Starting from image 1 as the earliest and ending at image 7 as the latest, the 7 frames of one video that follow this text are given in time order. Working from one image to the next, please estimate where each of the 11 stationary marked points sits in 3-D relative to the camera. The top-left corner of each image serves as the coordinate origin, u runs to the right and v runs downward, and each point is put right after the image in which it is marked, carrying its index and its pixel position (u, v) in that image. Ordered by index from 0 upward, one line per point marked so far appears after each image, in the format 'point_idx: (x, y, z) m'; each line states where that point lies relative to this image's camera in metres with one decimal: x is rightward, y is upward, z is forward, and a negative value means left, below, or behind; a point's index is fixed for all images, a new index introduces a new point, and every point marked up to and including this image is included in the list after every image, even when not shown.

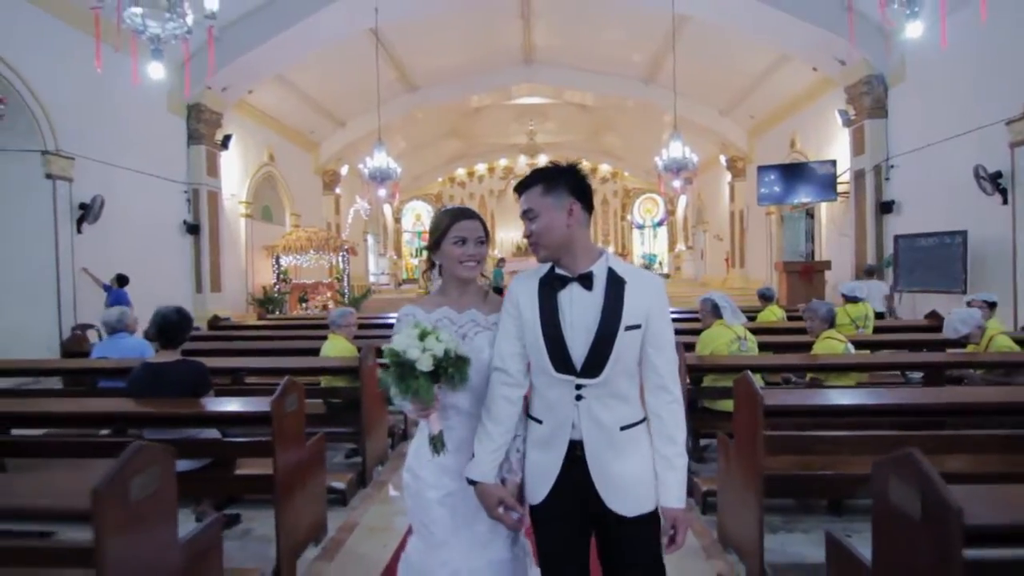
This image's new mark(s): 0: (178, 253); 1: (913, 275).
0: (-5.7, +0.6, +9.6) m
1: (+5.8, +0.2, +8.2) m
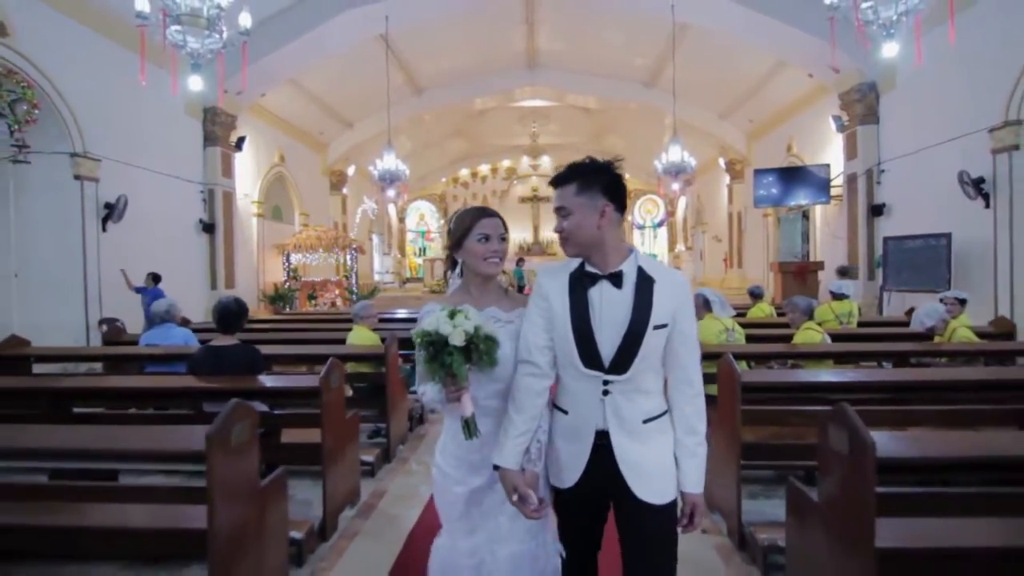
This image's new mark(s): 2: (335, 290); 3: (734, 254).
0: (-5.6, +0.7, +9.9) m
1: (+5.9, +0.2, +8.5) m
2: (-4.0, -0.1, +12.7) m
3: (+6.1, +0.9, +15.4) m
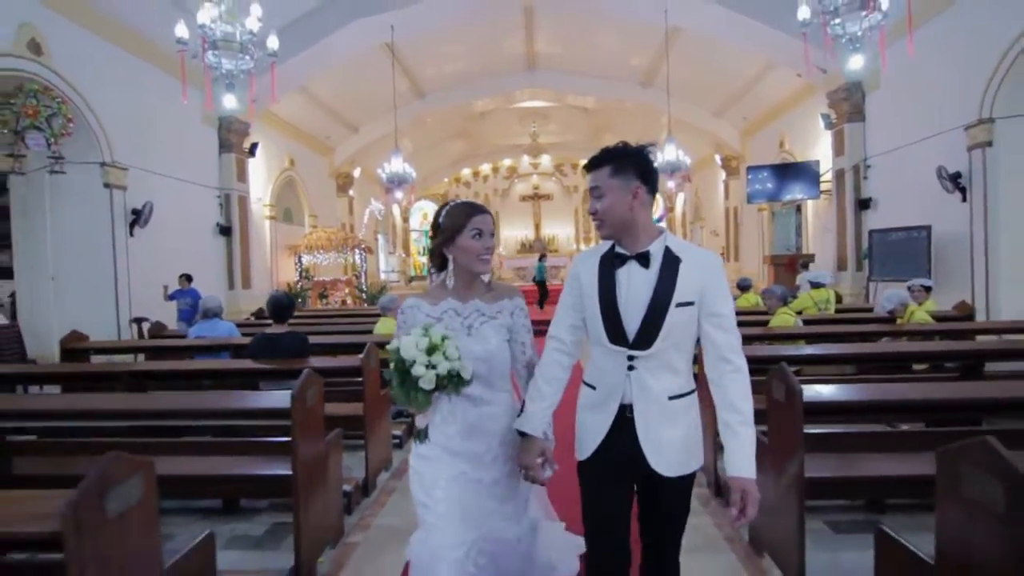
0: (-5.5, +0.7, +10.4) m
1: (+6.0, +0.3, +9.0) m
2: (-3.9, 0.0, +13.2) m
3: (+6.2, +1.1, +15.9) m
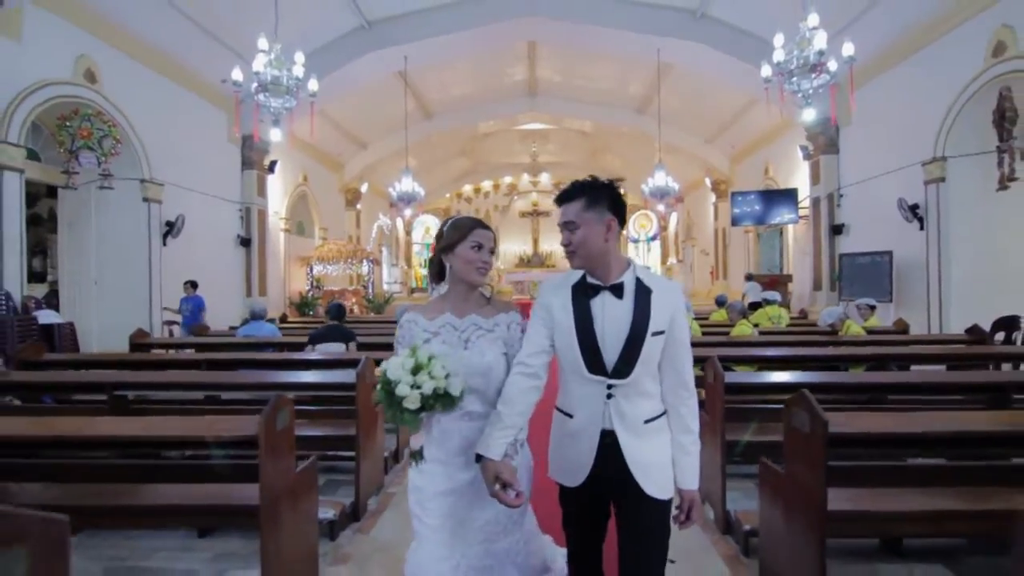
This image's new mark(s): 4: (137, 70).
0: (-5.5, +0.5, +11.2) m
1: (+6.0, 0.0, +9.8) m
2: (-4.0, -0.3, +13.9) m
3: (+6.2, +0.6, +16.7) m
4: (-5.8, +3.3, +8.6) m
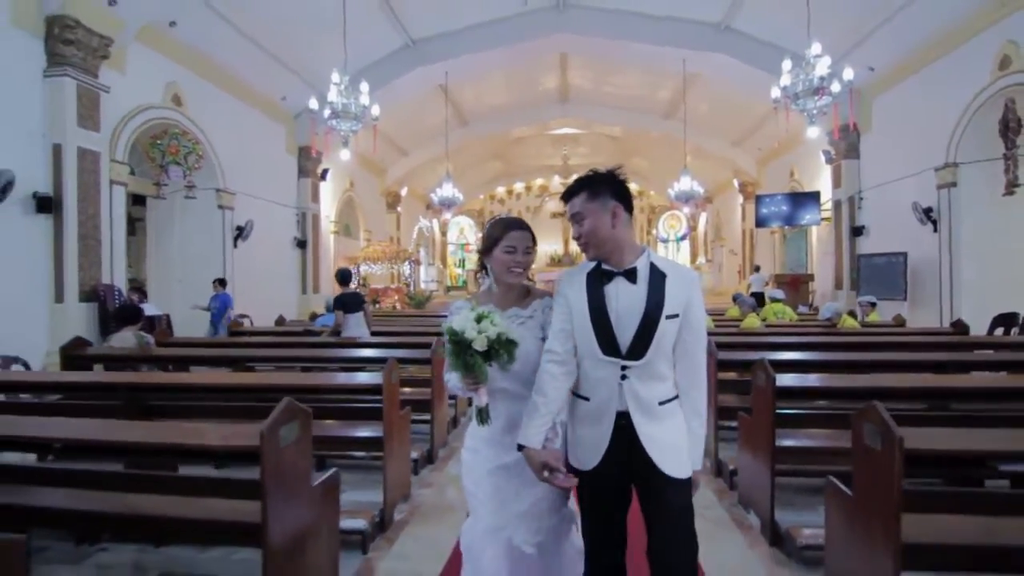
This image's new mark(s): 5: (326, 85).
0: (-4.8, +0.6, +12.3) m
1: (+6.6, 0.0, +10.3) m
2: (-3.1, -0.2, +15.0) m
3: (+7.2, +0.7, +17.2) m
4: (-5.2, +3.4, +9.7) m
5: (-4.0, +4.4, +12.1) m
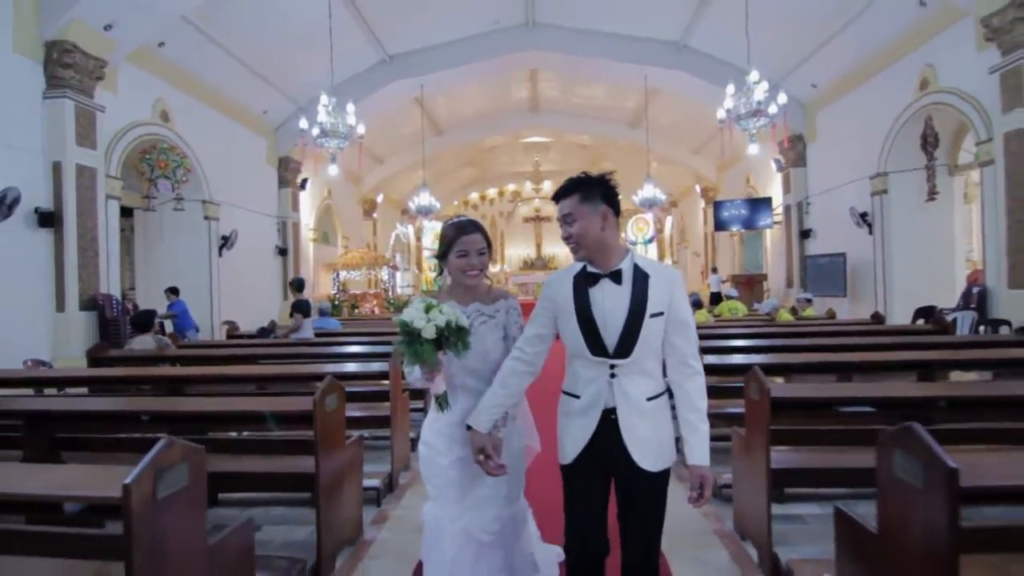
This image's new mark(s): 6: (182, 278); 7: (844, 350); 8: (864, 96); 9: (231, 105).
0: (-5.4, +0.4, +12.7) m
1: (+6.1, +0.1, +11.3) m
2: (-3.8, -0.4, +15.4) m
3: (+6.3, +0.7, +18.2) m
4: (-5.7, +3.2, +10.1) m
5: (-4.6, +4.2, +12.5) m
6: (-5.9, +0.2, +10.2) m
7: (+2.9, -0.5, +4.9) m
8: (+6.3, +3.4, +10.0) m
9: (-5.5, +3.6, +11.0) m
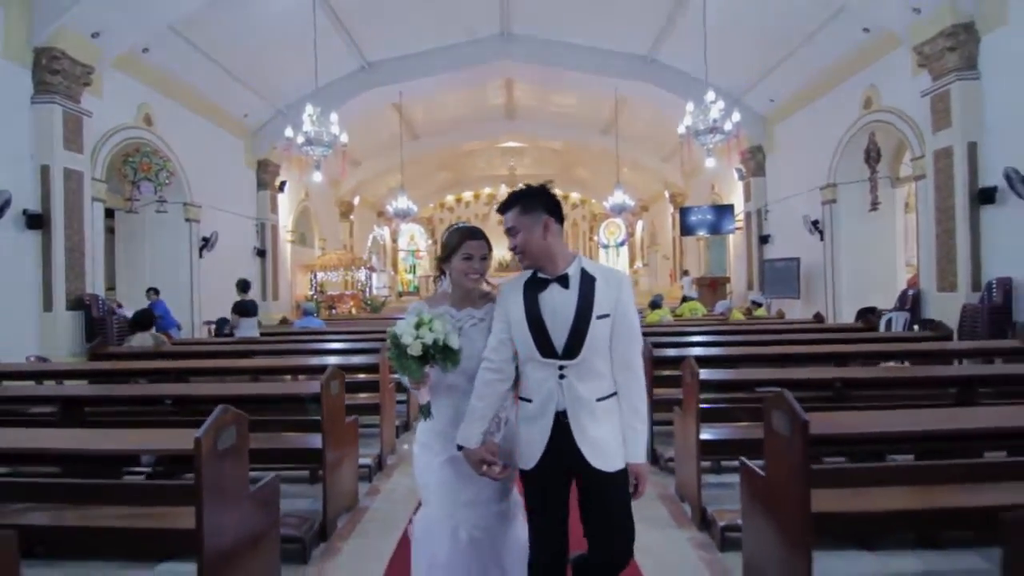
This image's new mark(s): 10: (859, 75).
0: (-6.0, +0.4, +12.9) m
1: (+5.6, 0.0, +12.0) m
2: (-4.5, -0.4, +15.7) m
3: (+5.5, +0.6, +18.9) m
4: (-6.1, +3.2, +10.3) m
5: (-5.1, +4.2, +12.8) m
6: (-6.4, +0.1, +10.4) m
7: (+2.7, -0.6, +5.5) m
8: (+5.8, +3.4, +10.8) m
9: (-6.0, +3.6, +11.2) m
10: (+5.8, +3.6, +9.5) m
